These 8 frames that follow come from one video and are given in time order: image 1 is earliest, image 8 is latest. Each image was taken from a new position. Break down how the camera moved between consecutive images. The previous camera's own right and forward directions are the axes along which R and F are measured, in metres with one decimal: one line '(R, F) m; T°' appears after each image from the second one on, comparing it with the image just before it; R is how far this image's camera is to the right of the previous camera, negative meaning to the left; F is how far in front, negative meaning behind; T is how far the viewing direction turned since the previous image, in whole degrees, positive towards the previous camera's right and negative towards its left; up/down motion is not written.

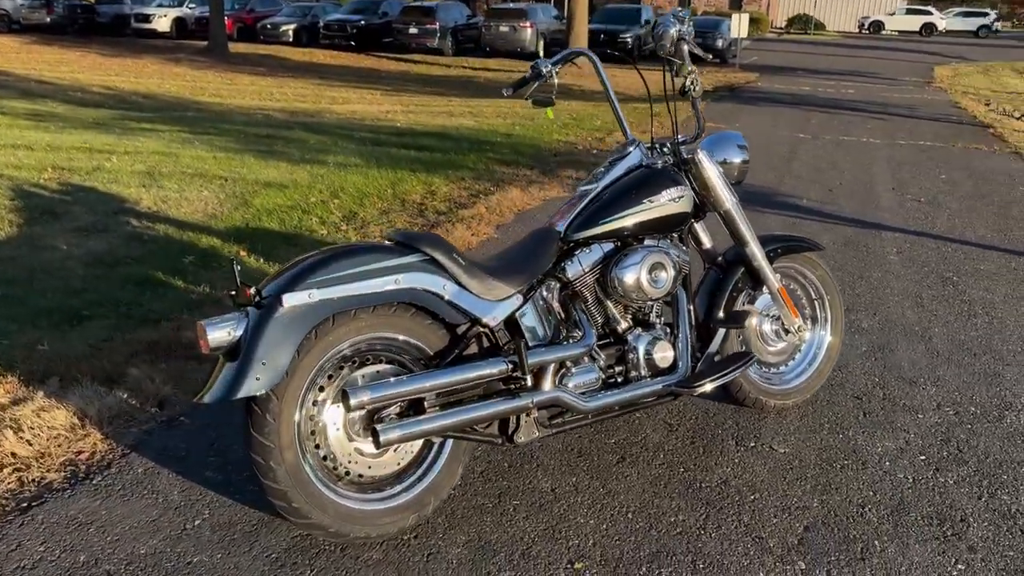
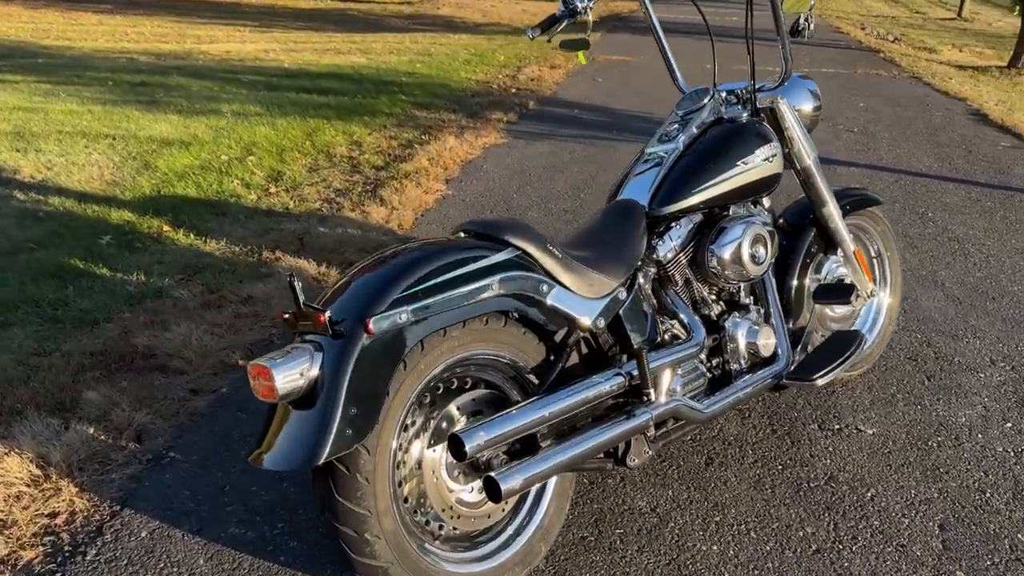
(-0.7, +0.7) m; +8°
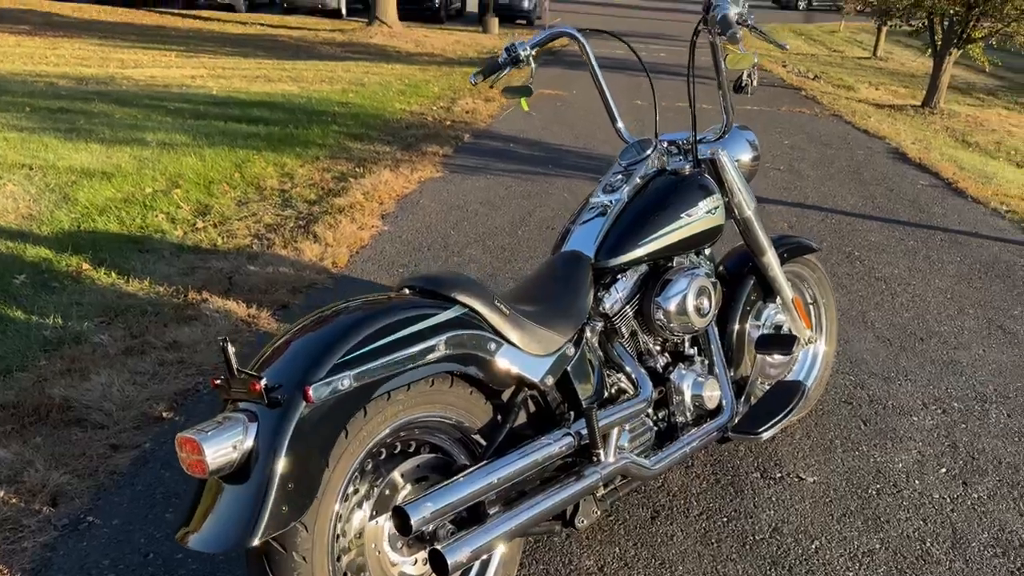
(0.0, +0.1) m; +4°
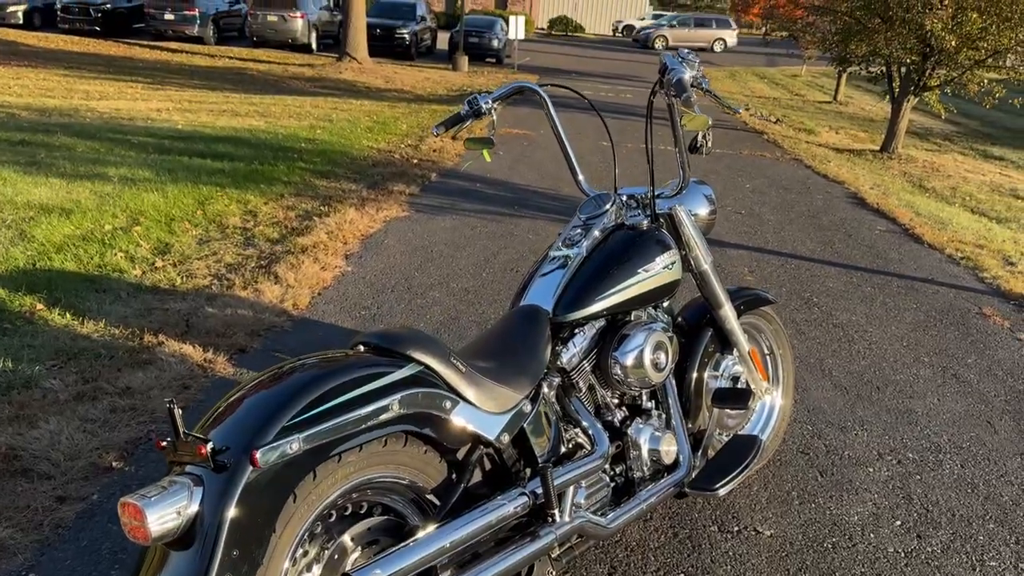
(0.0, 0.0) m; +2°
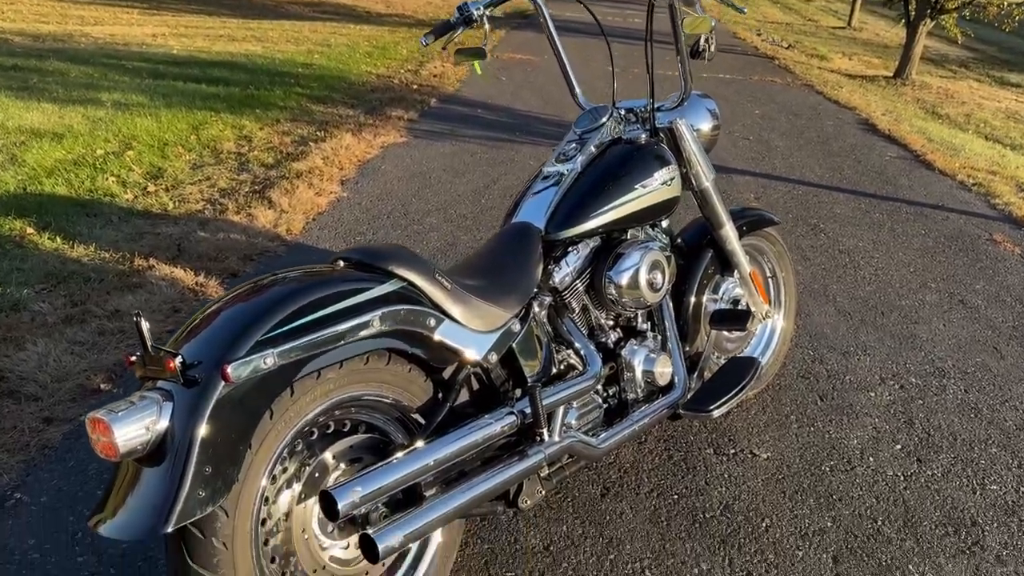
(+0.1, +0.1) m; 0°
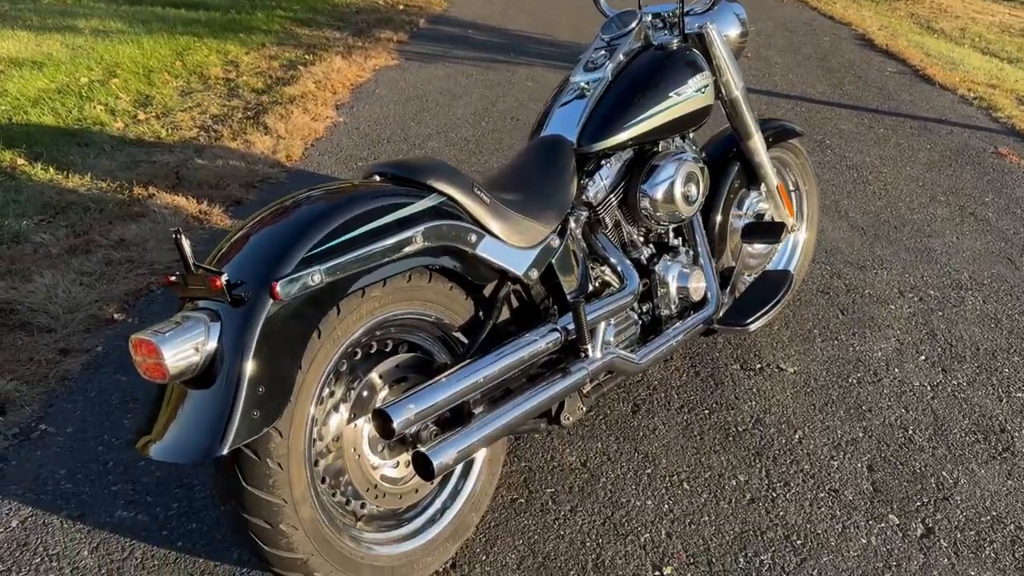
(-0.2, +0.1) m; +1°
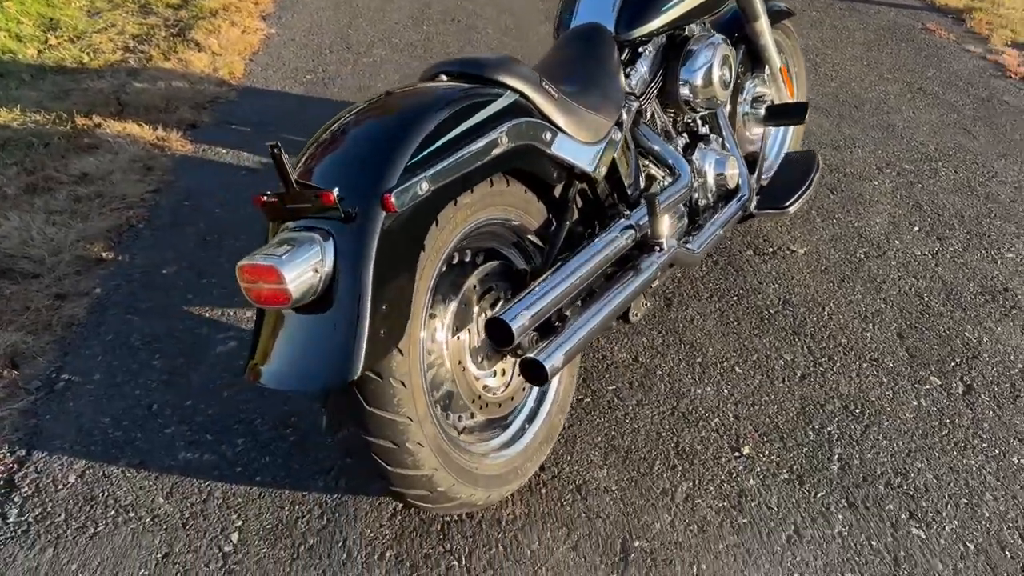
(-0.5, +0.1) m; +6°
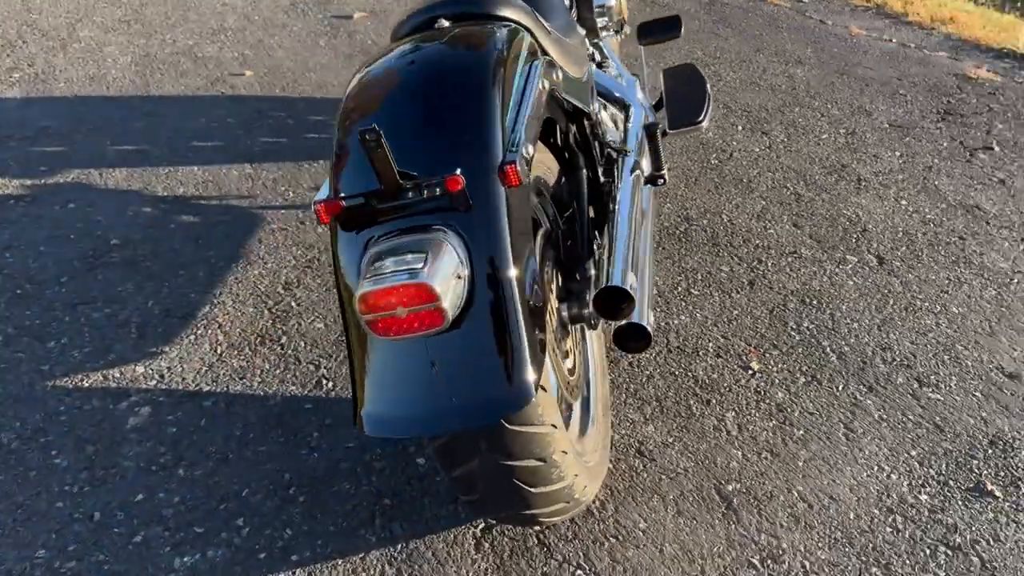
(-0.8, +0.4) m; +20°
